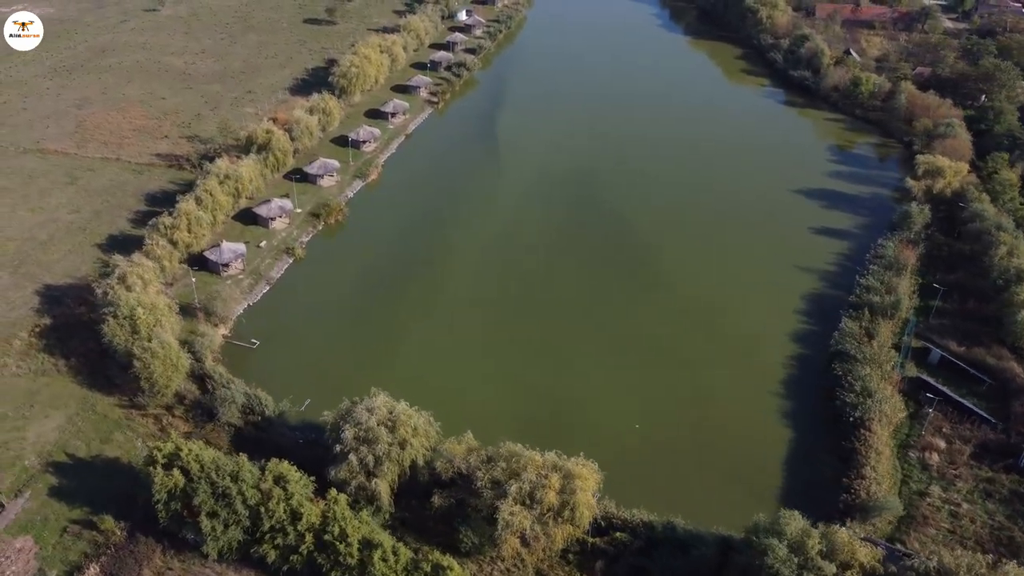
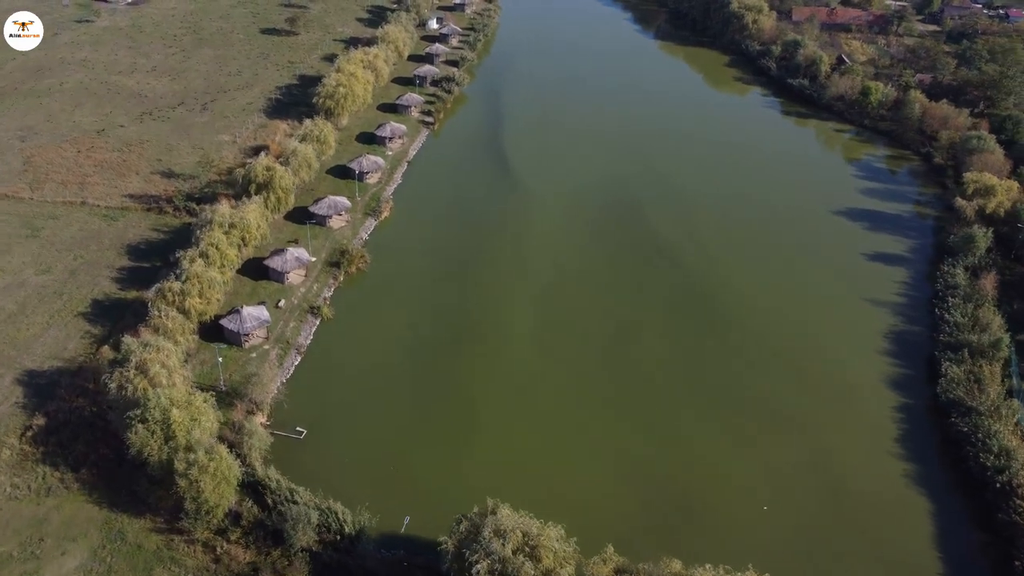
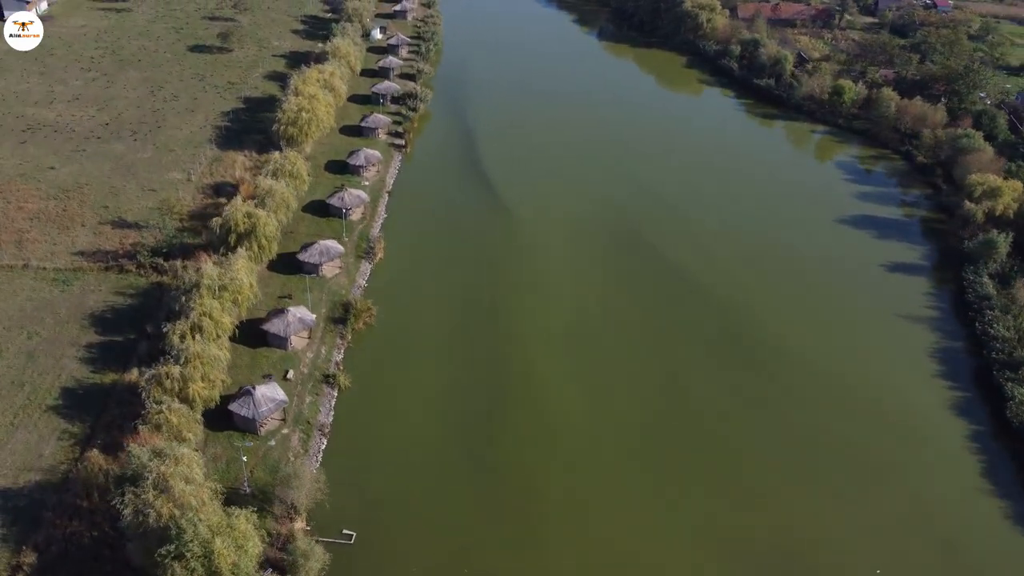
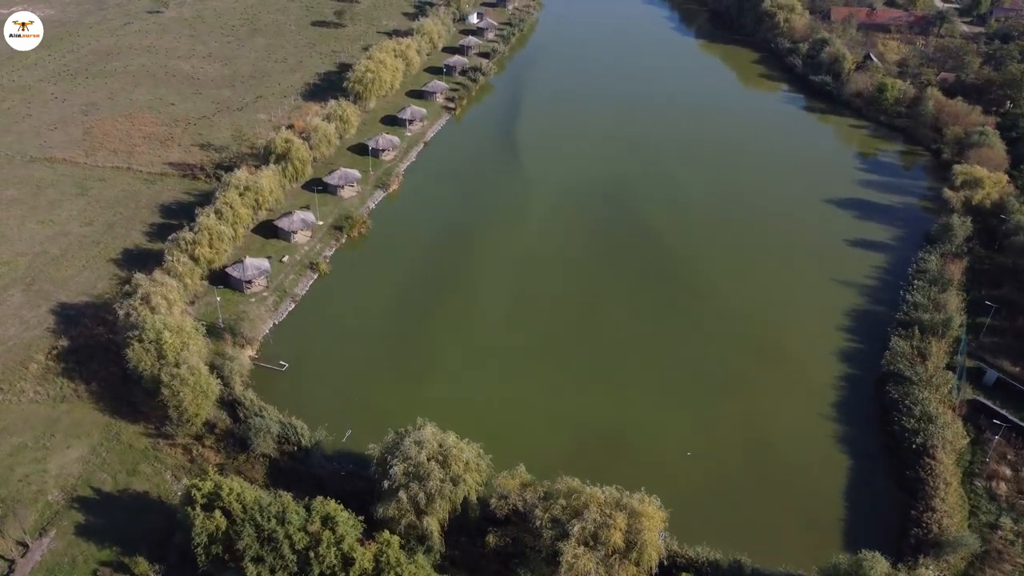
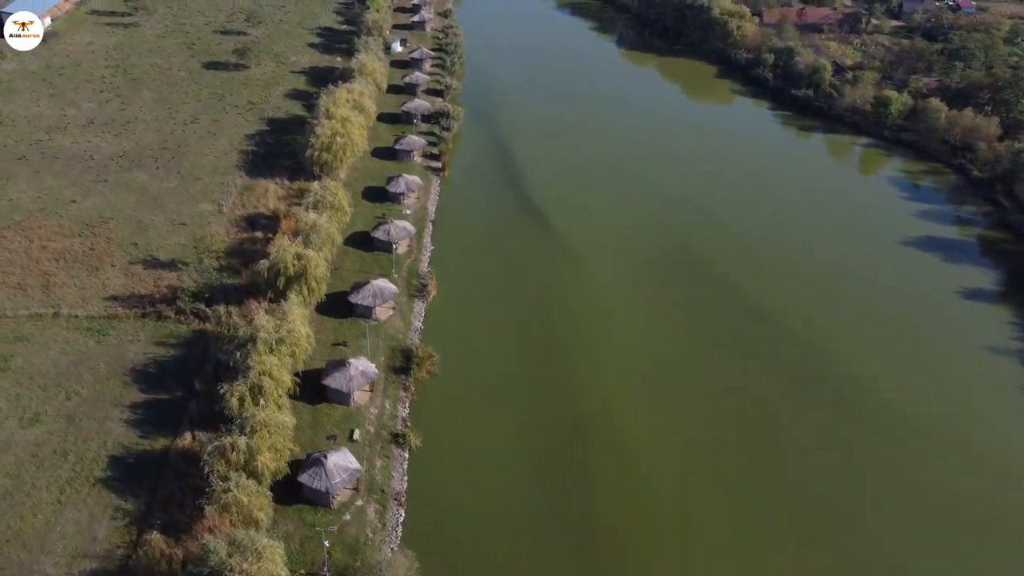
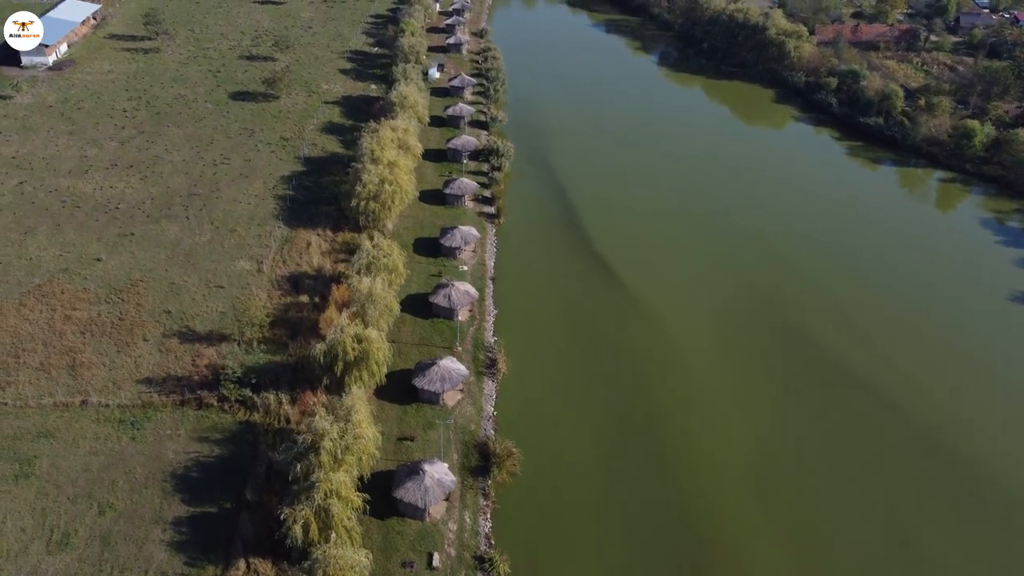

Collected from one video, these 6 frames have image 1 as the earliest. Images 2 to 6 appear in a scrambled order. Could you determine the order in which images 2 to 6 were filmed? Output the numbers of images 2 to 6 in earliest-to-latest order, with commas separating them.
4, 2, 3, 5, 6
